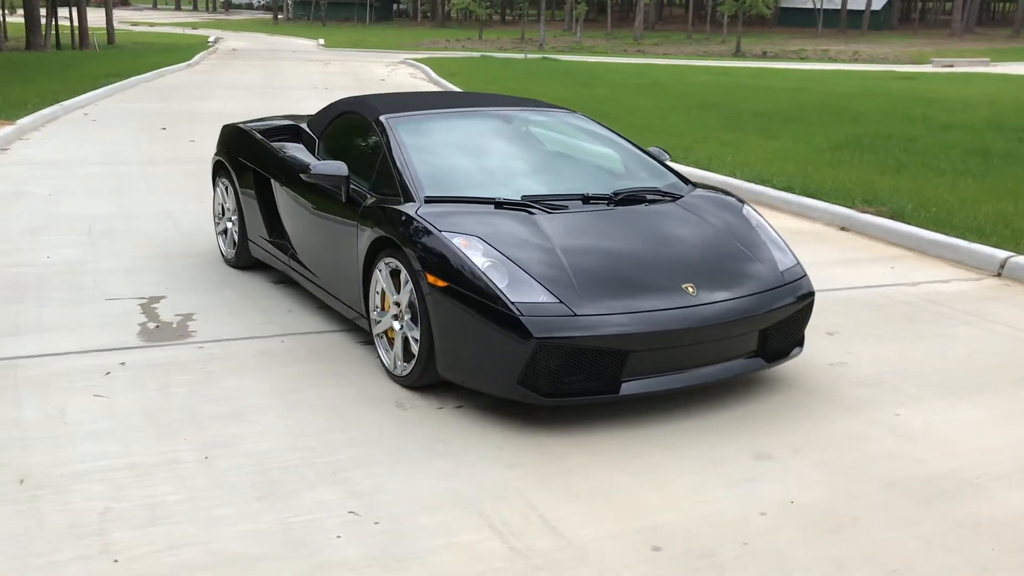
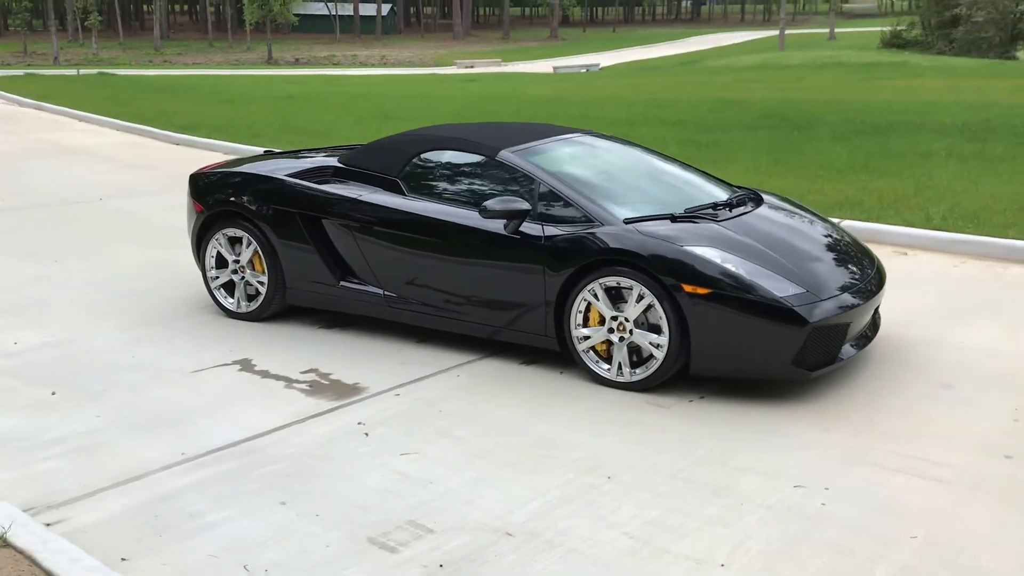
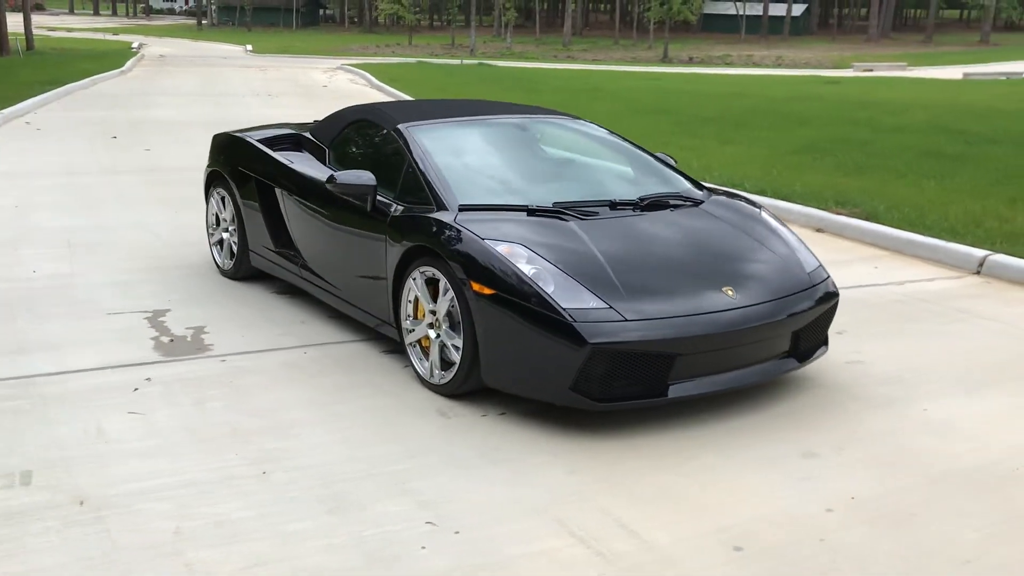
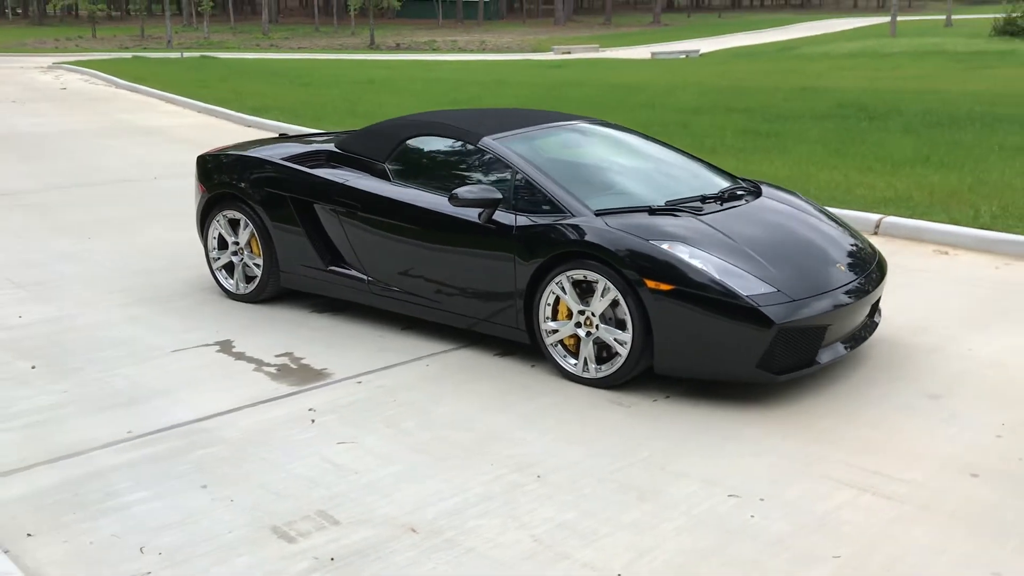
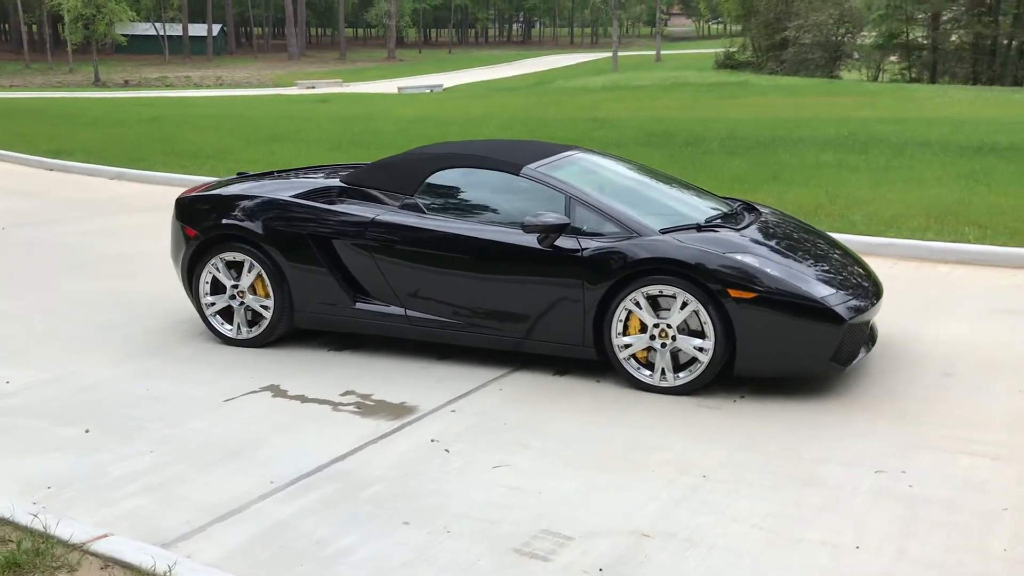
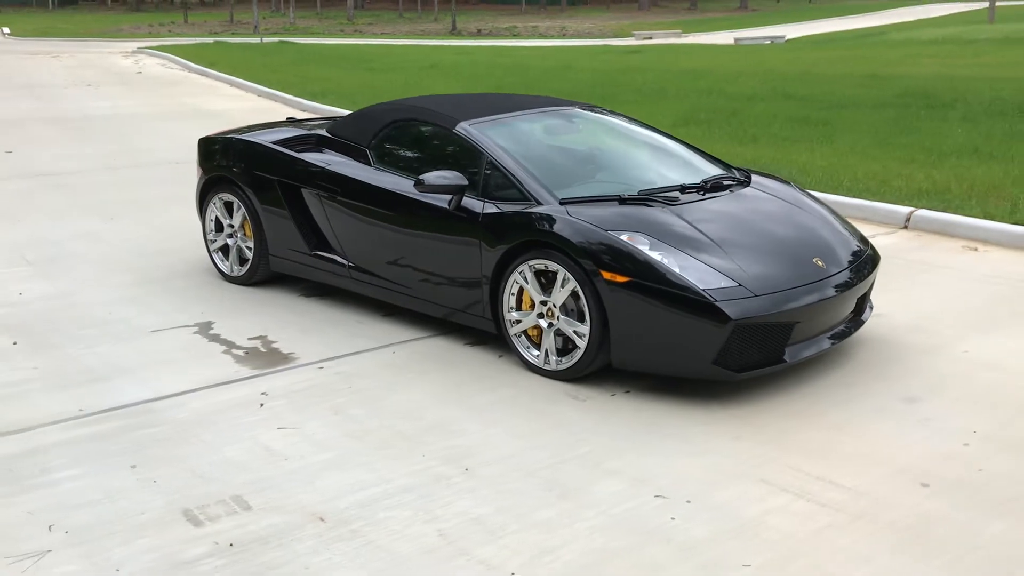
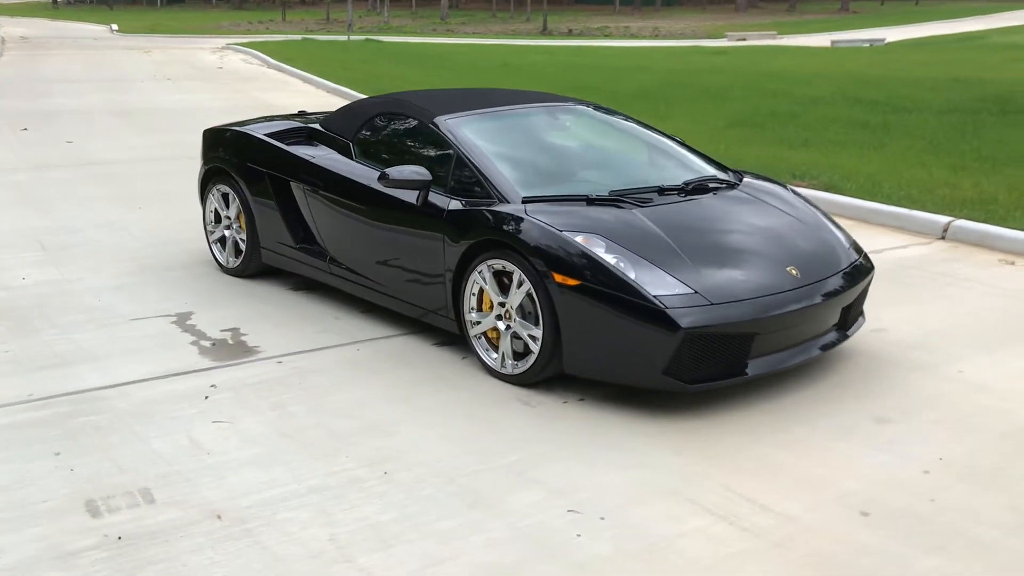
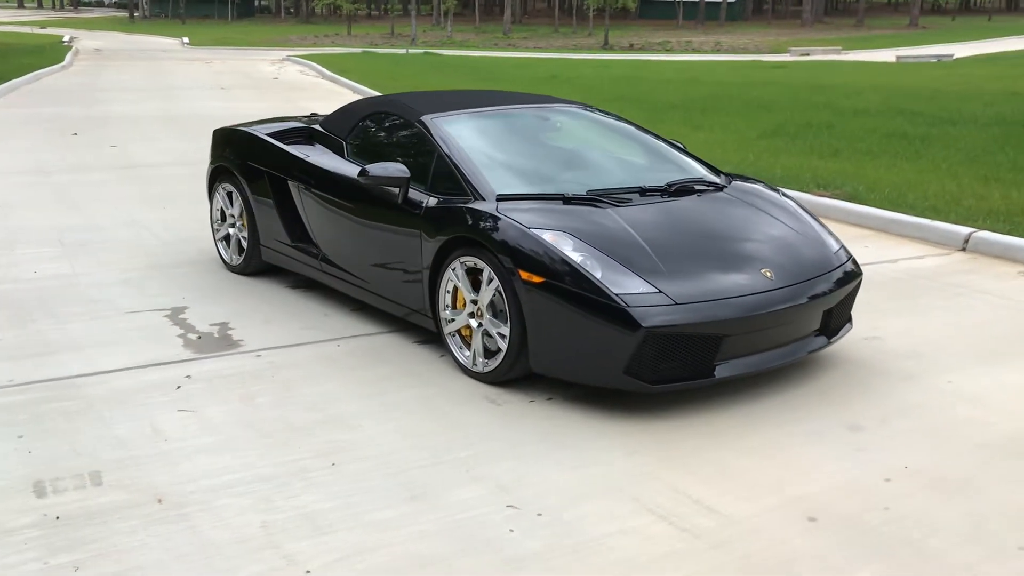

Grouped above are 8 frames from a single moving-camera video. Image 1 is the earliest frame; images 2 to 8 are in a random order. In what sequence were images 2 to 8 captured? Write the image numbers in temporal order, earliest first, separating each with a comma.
3, 8, 7, 6, 4, 2, 5
